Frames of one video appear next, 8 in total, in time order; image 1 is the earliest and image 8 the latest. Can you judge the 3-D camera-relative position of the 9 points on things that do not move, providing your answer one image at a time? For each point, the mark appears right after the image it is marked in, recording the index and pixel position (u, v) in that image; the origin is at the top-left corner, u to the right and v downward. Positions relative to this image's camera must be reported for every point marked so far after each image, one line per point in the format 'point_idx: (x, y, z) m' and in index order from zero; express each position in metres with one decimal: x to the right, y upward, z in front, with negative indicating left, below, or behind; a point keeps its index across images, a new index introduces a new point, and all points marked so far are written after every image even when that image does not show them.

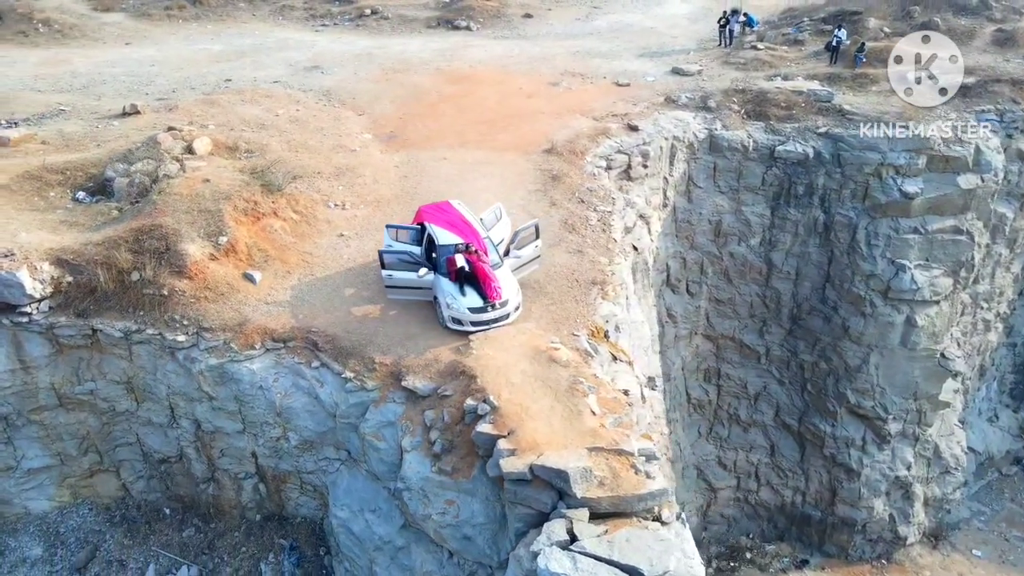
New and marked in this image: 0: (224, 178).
0: (-5.8, +2.2, +14.4) m
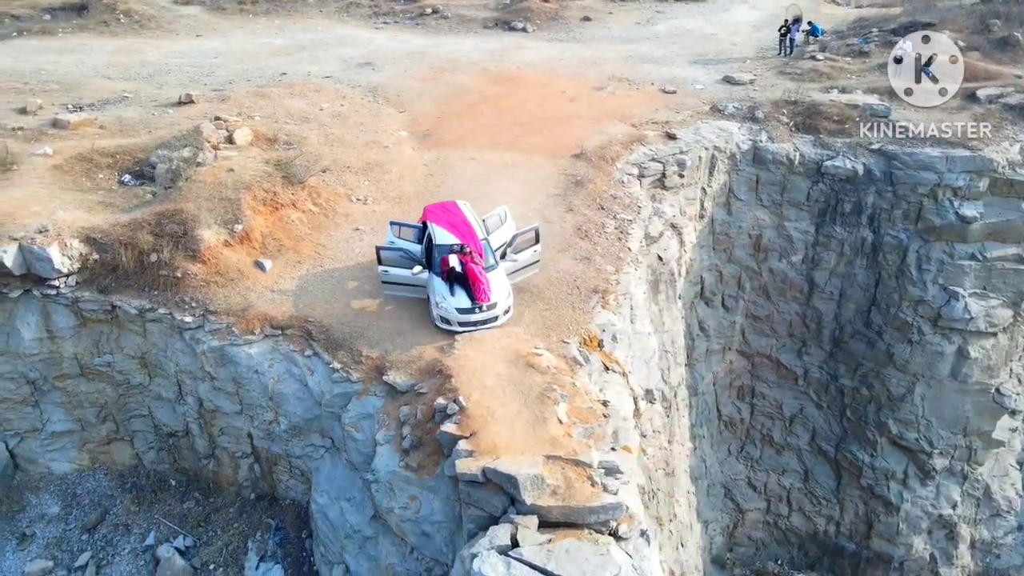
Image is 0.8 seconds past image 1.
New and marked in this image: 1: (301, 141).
0: (-5.5, +2.5, +15.1) m
1: (-5.5, +3.8, +18.9) m
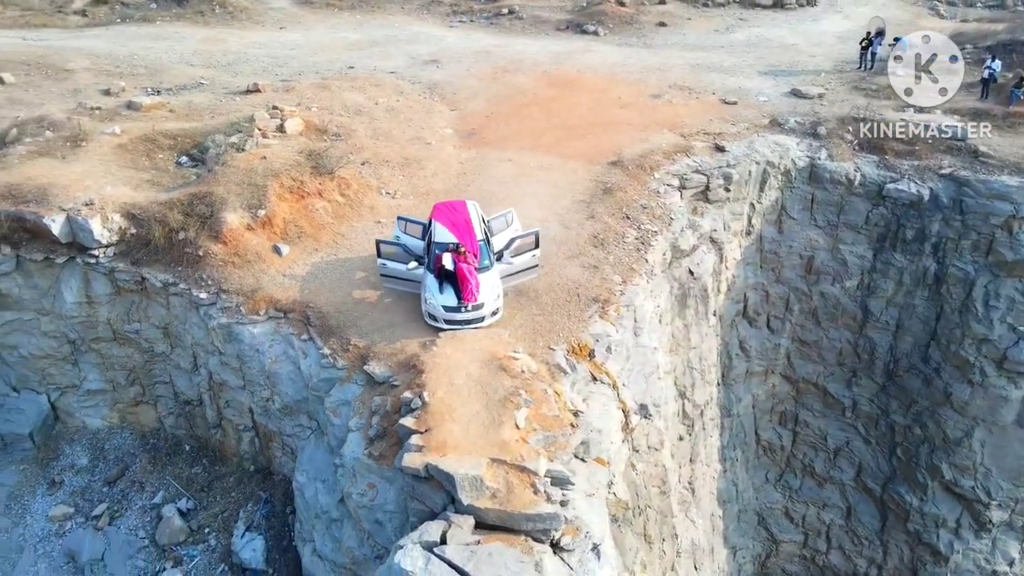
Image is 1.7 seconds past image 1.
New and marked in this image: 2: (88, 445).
0: (-5.0, +2.9, +15.8) m
1: (-4.4, +4.2, +19.6) m
2: (-8.9, -3.3, +15.2) m
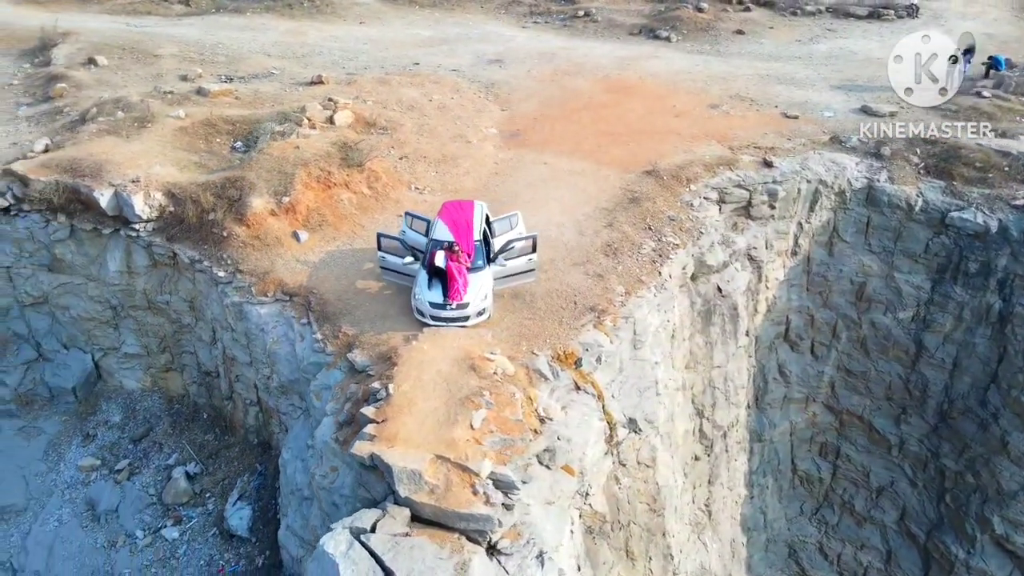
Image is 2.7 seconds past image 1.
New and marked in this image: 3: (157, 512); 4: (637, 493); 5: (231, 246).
0: (-4.5, +3.2, +16.5) m
1: (-3.3, +4.5, +20.2) m
2: (-8.8, -2.6, +16.4) m
3: (-6.8, -4.3, +13.9) m
4: (+2.3, -3.8, +13.4) m
5: (-5.5, +0.8, +14.3) m
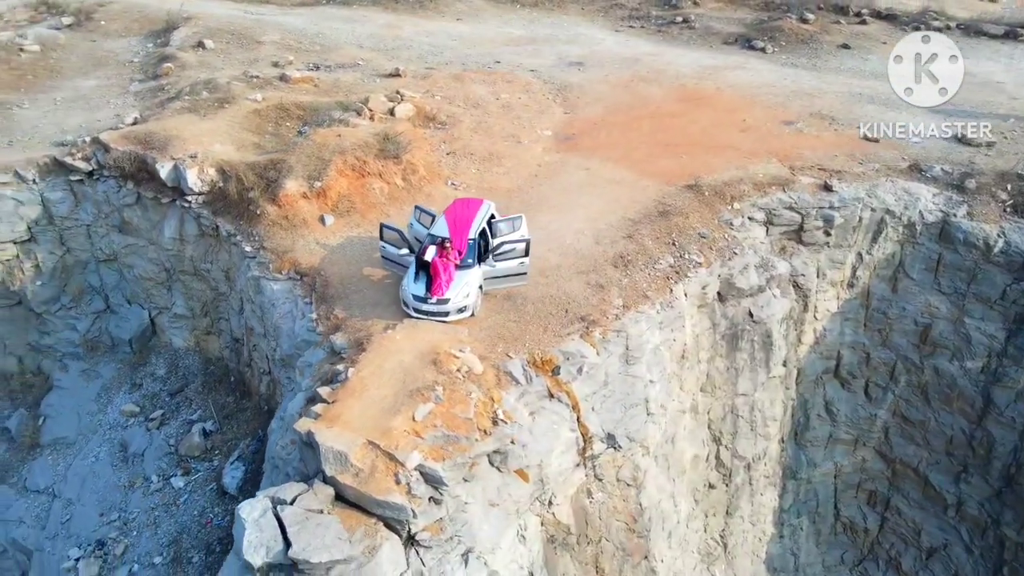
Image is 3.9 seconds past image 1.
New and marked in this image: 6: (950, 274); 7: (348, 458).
0: (-3.6, +3.6, +17.2) m
1: (-1.7, +4.7, +20.7) m
2: (-8.5, -1.7, +17.8) m
3: (-7.1, -3.6, +15.1) m
4: (+1.8, -4.0, +13.2) m
5: (-5.3, +1.4, +15.2) m
6: (+11.2, +0.4, +18.5) m
7: (-2.1, -2.2, +9.3) m
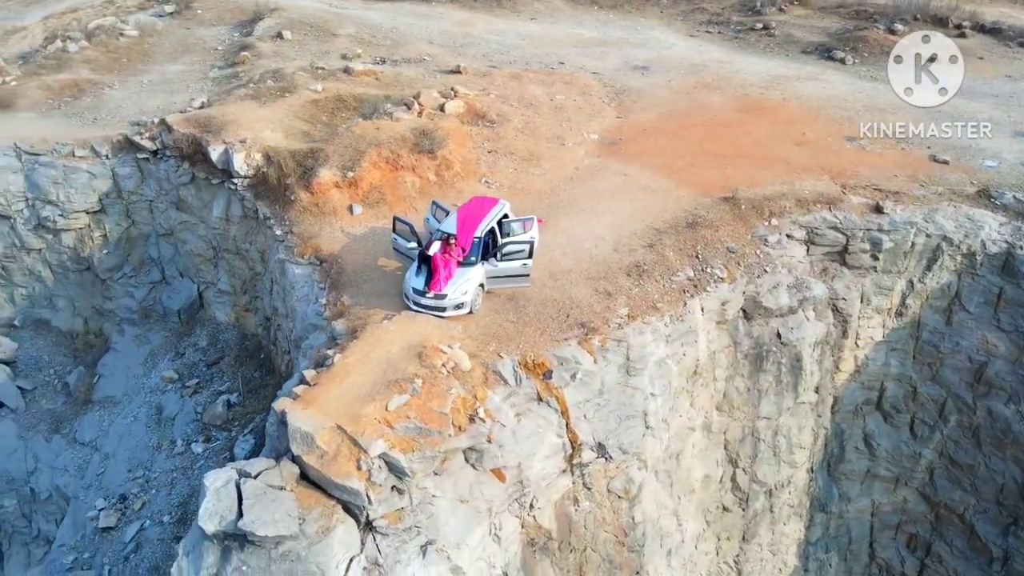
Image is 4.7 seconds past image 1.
0: (-2.7, +3.8, +17.6) m
1: (-0.3, +4.8, +20.8) m
2: (-7.9, -1.1, +18.8) m
3: (-7.0, -3.1, +15.9) m
4: (+1.6, -4.2, +13.0) m
5: (-4.8, +1.7, +15.9) m
6: (+11.8, -0.5, +17.2) m
7: (-2.6, -2.0, +9.6) m
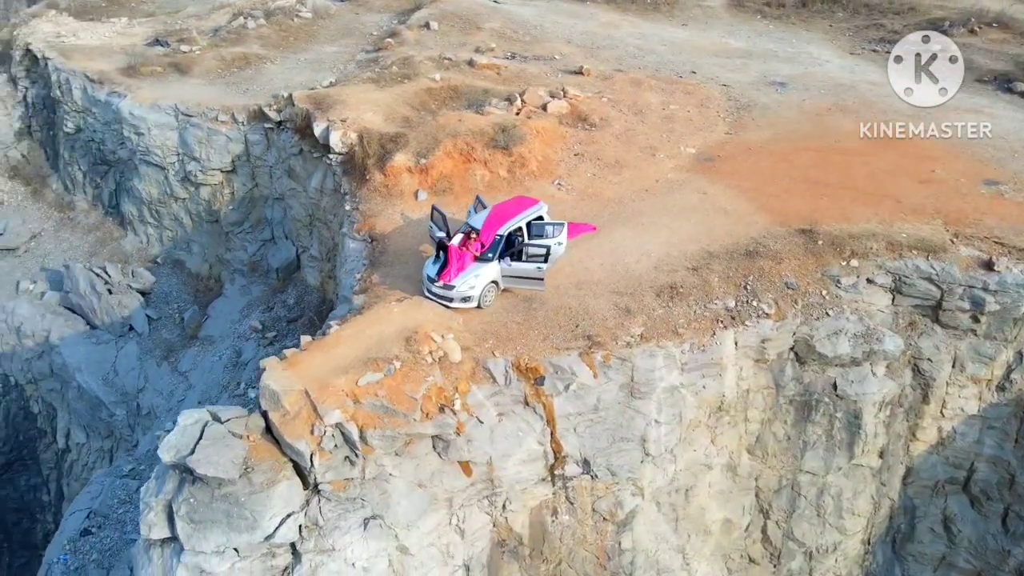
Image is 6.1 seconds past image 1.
0: (-0.7, +4.1, +18.0) m
1: (+2.5, +4.6, +20.6) m
2: (-6.1, -0.1, +20.5) m
3: (-6.2, -2.1, +17.5) m
4: (+1.2, -4.4, +12.7) m
5: (-3.4, +2.3, +16.9) m
6: (+12.6, -2.3, +14.3) m
7: (-3.3, -1.6, +10.4) m
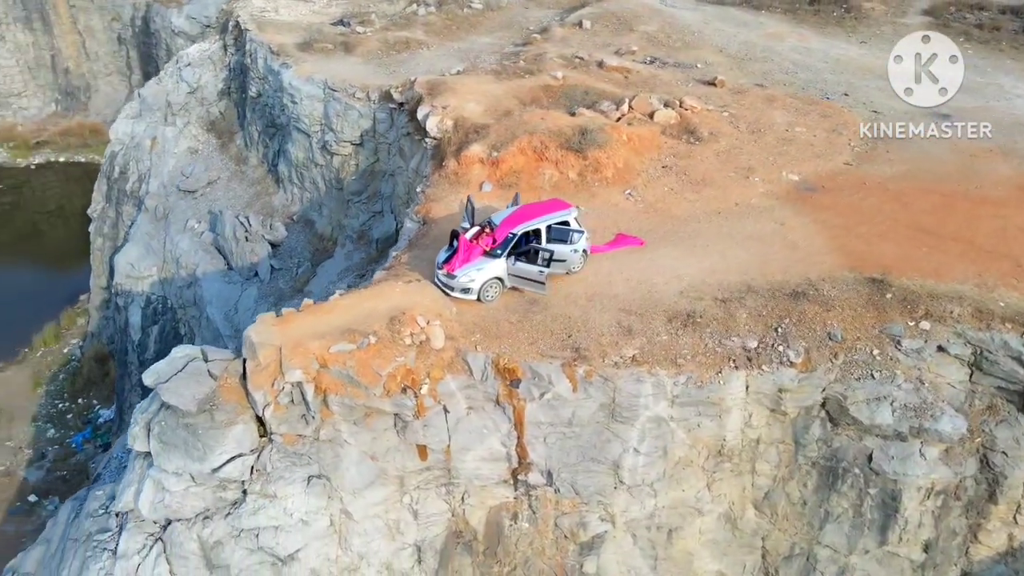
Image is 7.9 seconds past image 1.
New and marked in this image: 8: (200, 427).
0: (+1.4, +4.0, +17.9) m
1: (+5.2, +4.0, +19.6) m
2: (-3.8, +0.8, +21.8) m
3: (-4.9, -1.2, +19.0) m
4: (+0.5, -4.5, +12.5) m
5: (-1.7, +2.8, +17.5) m
6: (+12.0, -4.4, +11.1) m
7: (-4.0, -1.0, +11.3) m
8: (-4.6, -2.1, +10.8) m
